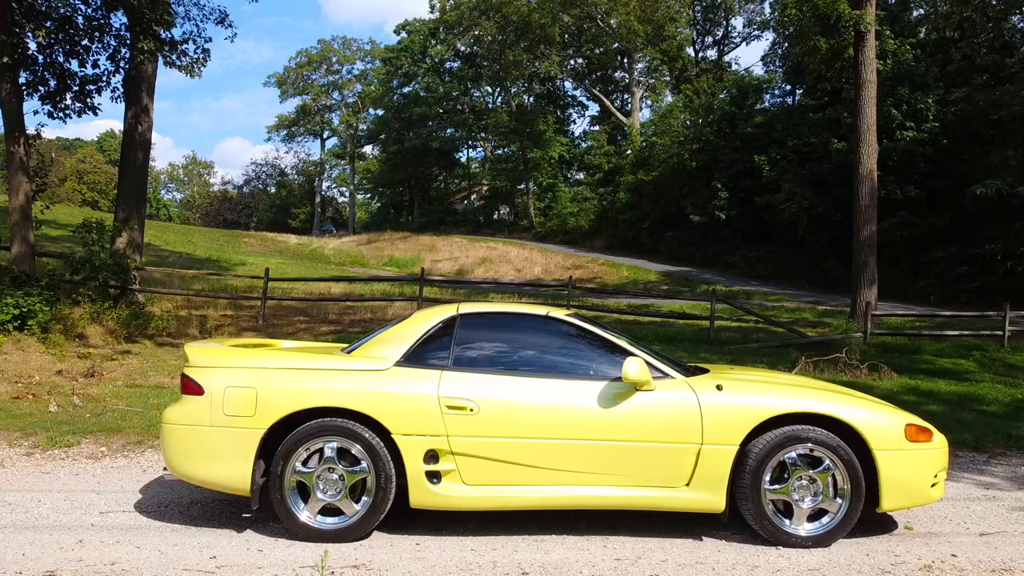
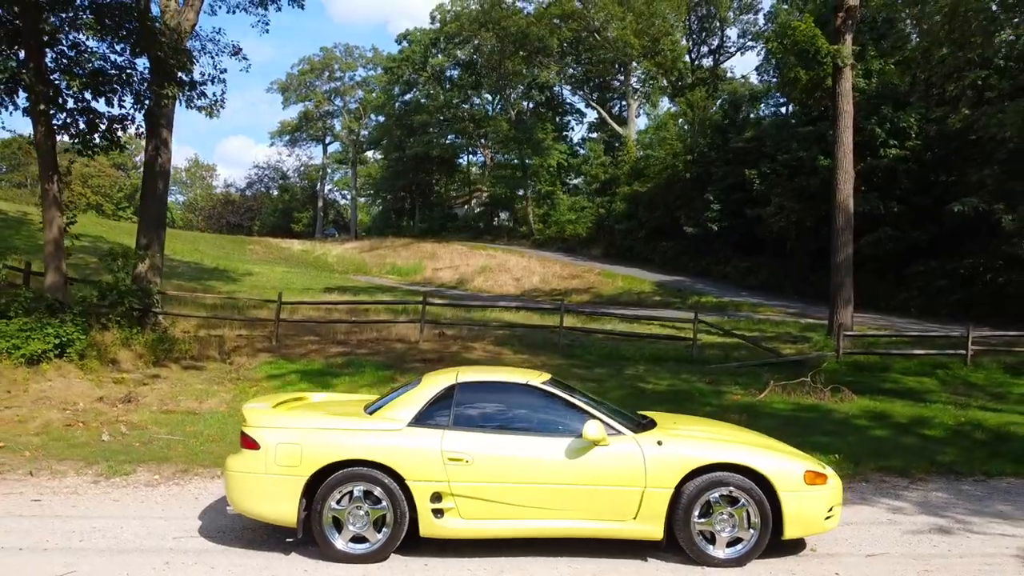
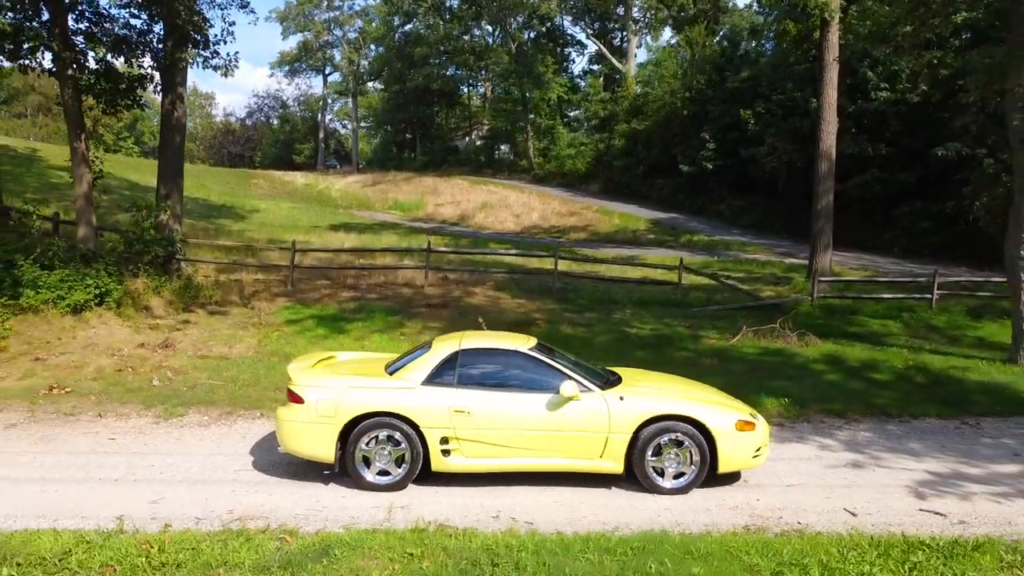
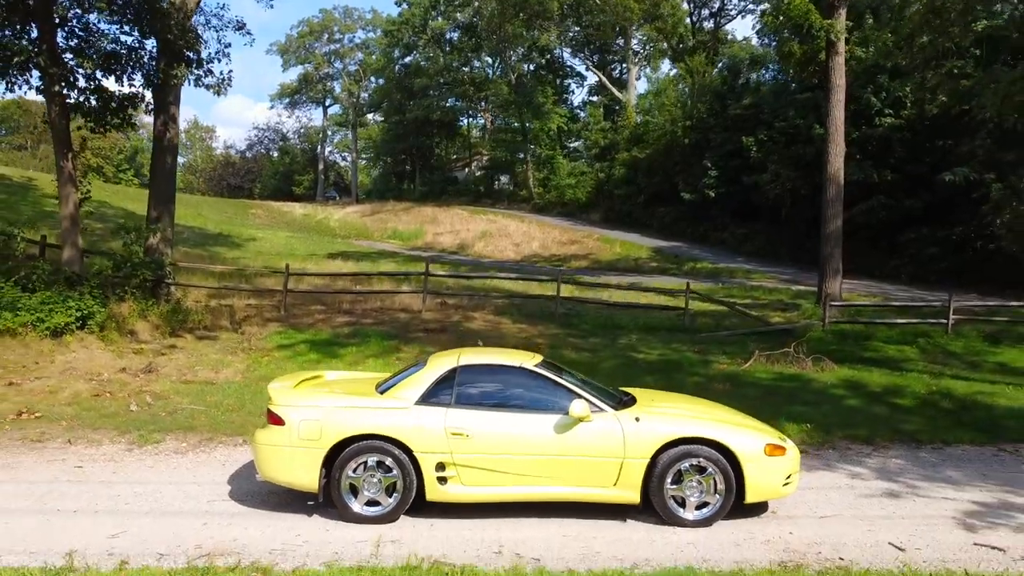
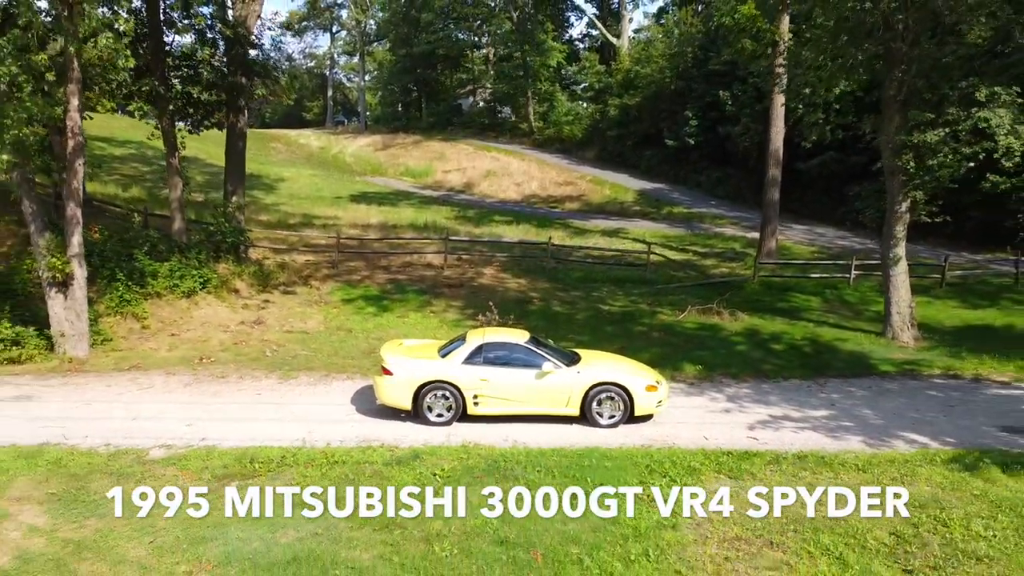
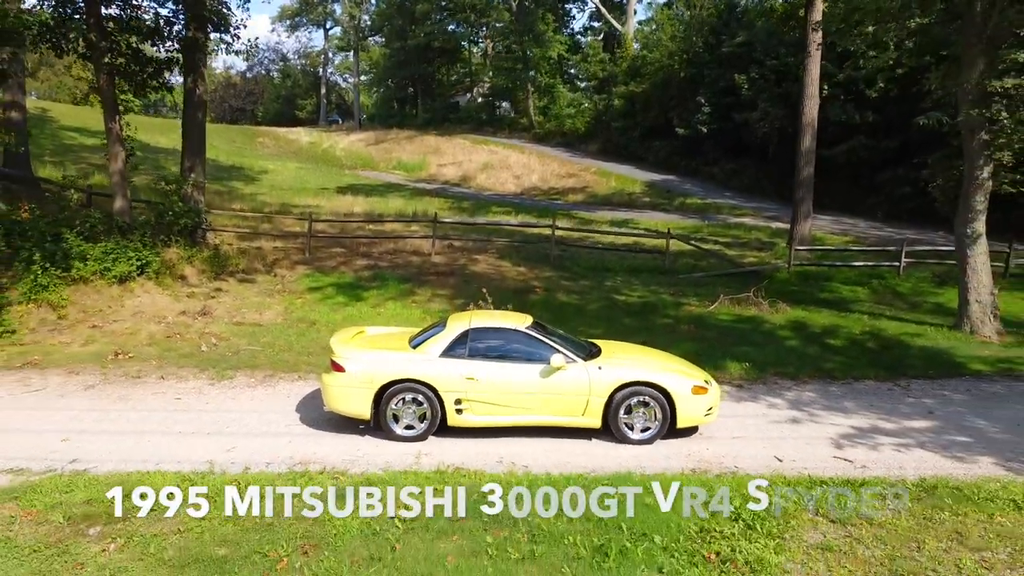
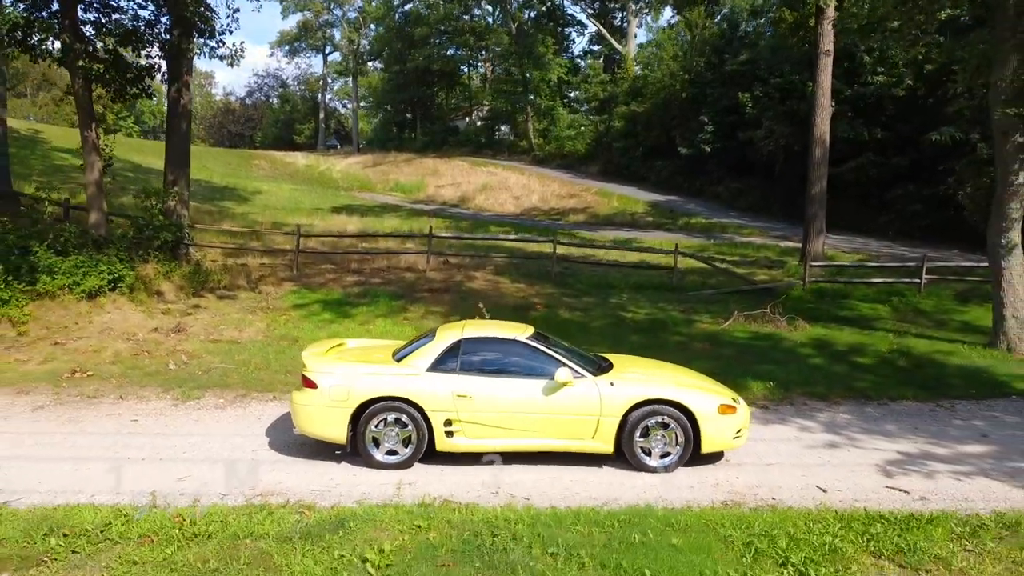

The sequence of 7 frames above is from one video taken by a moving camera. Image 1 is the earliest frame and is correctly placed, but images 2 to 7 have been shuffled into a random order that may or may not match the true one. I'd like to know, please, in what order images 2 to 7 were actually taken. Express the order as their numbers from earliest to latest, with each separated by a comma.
2, 4, 3, 7, 6, 5
